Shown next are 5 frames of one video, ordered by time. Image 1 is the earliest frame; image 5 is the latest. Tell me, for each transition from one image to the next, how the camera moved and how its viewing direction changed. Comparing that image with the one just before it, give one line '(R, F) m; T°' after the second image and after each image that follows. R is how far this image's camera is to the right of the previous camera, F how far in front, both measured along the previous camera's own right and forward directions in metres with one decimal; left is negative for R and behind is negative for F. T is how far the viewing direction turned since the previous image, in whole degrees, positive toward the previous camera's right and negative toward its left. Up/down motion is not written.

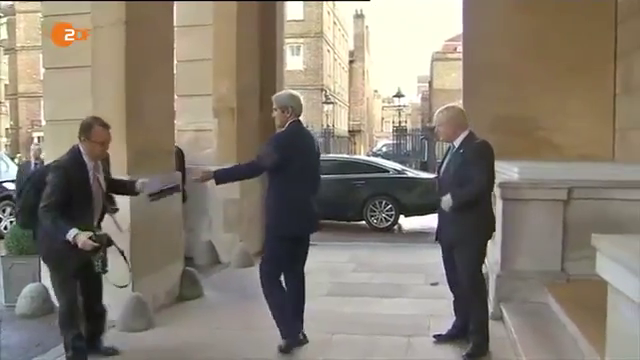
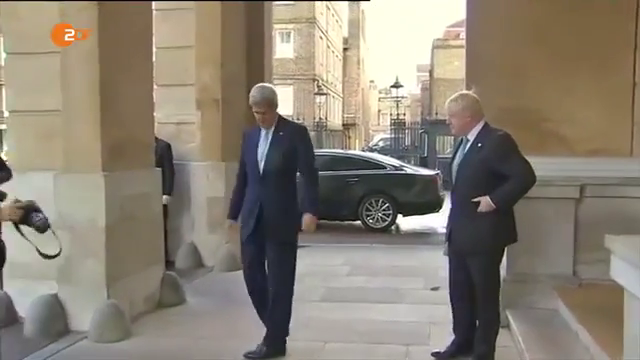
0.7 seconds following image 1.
(-0.1, +0.5) m; +1°
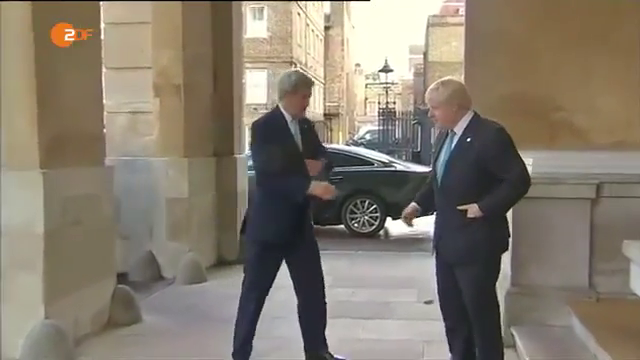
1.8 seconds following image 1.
(0.0, +0.7) m; +2°
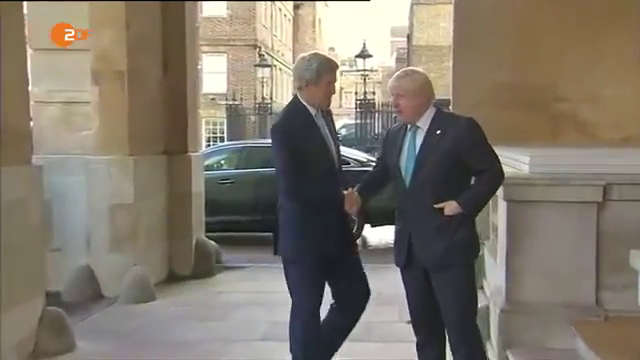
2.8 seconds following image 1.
(0.0, +0.7) m; +3°
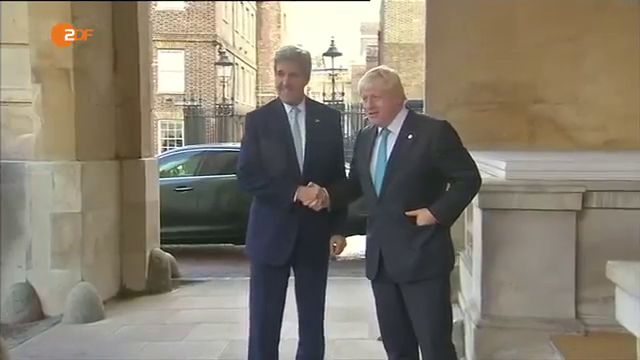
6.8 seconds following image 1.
(0.0, +0.3) m; +3°
